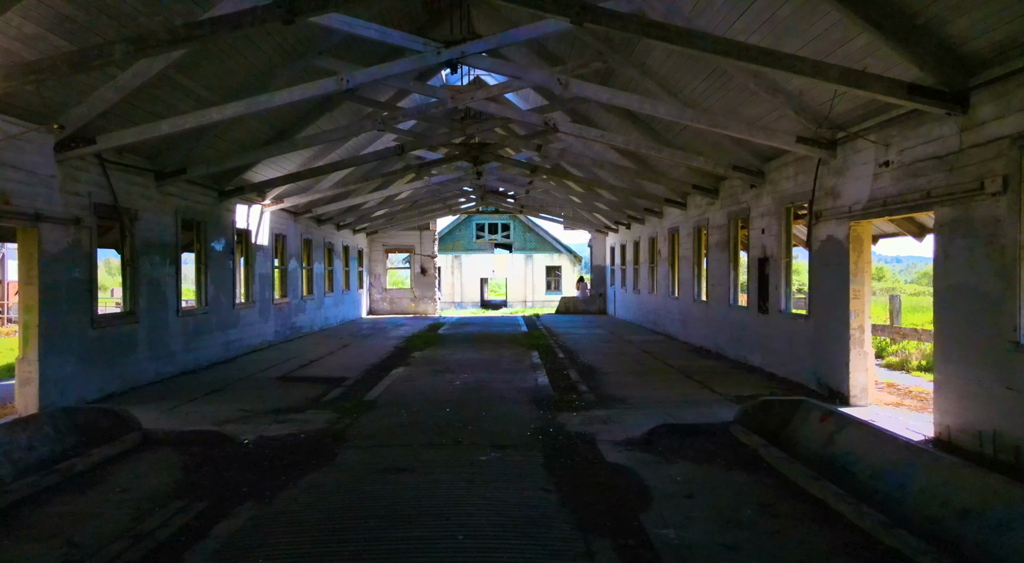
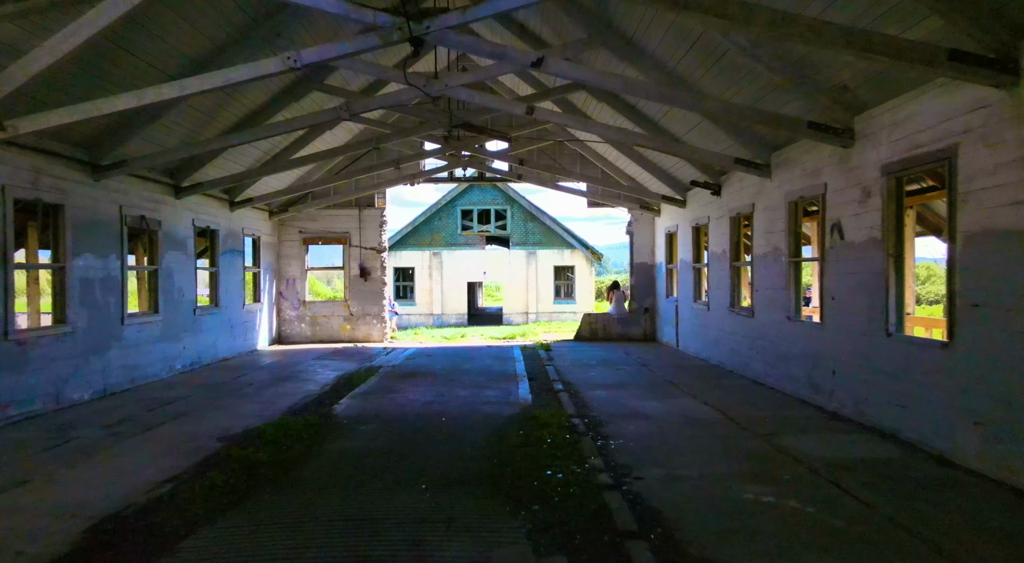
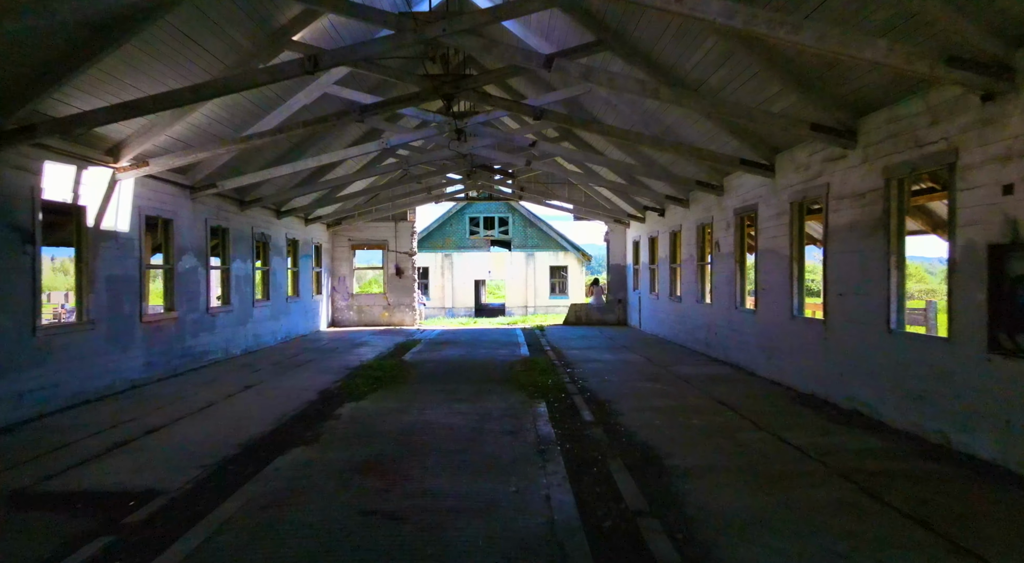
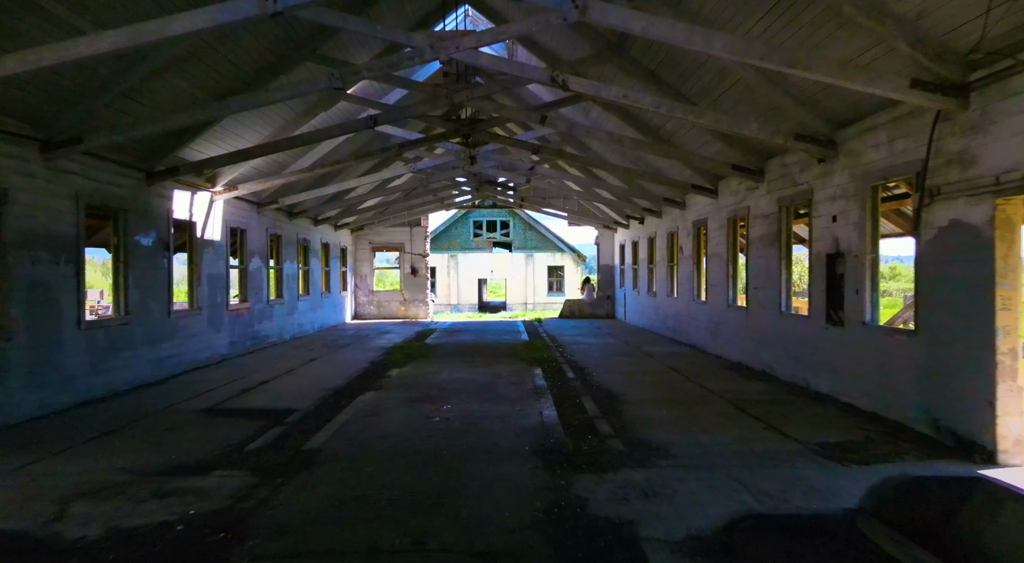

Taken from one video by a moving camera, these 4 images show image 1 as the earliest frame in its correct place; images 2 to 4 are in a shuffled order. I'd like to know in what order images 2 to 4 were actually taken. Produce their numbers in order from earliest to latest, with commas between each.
4, 3, 2
